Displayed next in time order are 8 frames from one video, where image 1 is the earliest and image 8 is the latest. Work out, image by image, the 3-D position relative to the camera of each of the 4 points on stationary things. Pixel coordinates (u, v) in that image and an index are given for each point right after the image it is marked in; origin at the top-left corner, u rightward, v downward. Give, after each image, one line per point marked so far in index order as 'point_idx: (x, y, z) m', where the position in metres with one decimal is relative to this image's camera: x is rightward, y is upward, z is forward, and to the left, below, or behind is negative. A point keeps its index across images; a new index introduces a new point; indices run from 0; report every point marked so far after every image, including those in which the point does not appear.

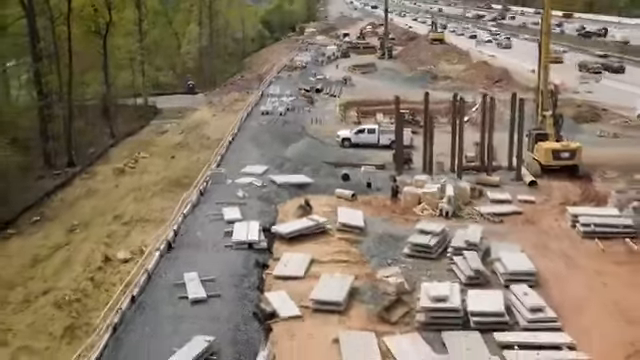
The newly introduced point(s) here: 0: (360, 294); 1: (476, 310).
0: (+1.6, -4.6, +15.6) m
1: (+5.8, -4.9, +14.1) m
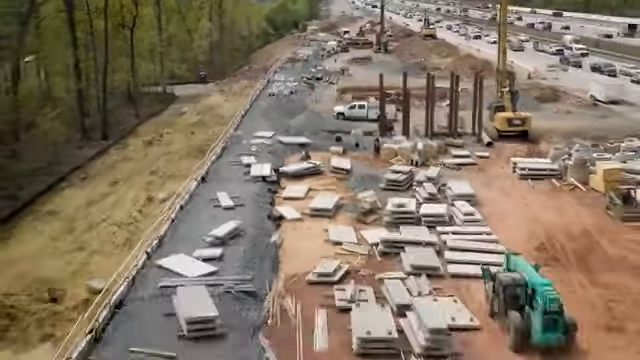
0: (+1.4, -1.5, +21.5) m
1: (+5.5, -1.8, +20.0) m
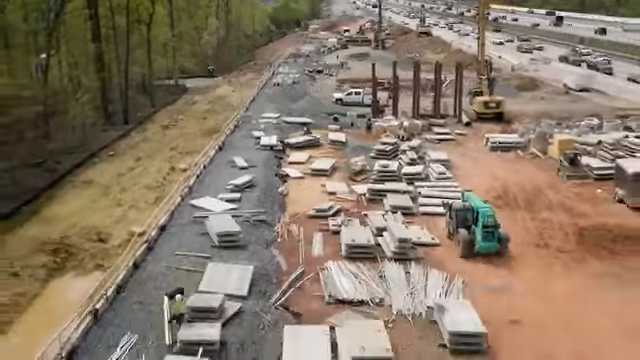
0: (+1.3, +0.8, +25.9) m
1: (+5.4, +0.5, +24.3) m
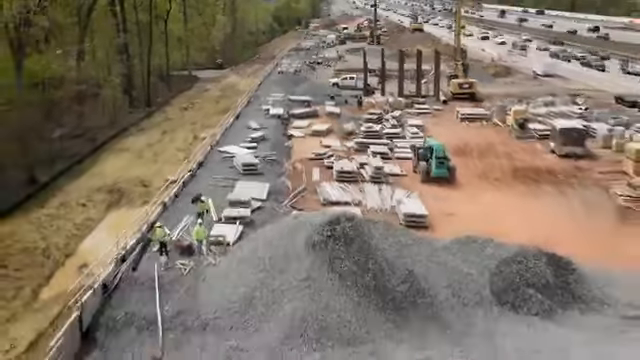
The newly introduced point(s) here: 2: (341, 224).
0: (+1.2, +4.1, +32.1) m
1: (+5.3, +3.8, +30.6) m
2: (+0.9, -1.8, +15.6) m
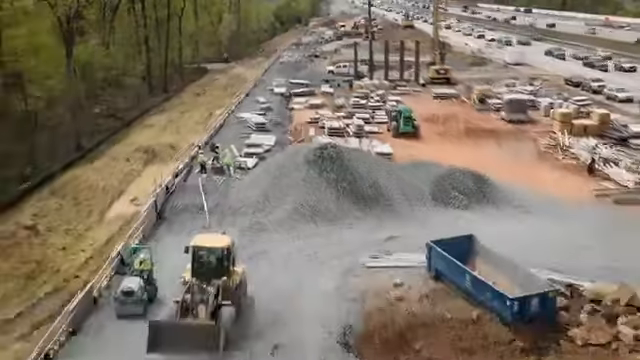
0: (+0.7, +7.6, +39.0) m
1: (+4.9, +7.3, +37.5) m
2: (+0.5, +1.8, +22.5) m
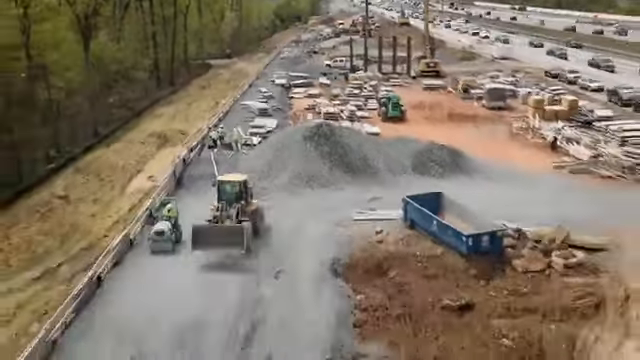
0: (+0.5, +9.4, +42.5) m
1: (+4.6, +9.1, +40.9) m
2: (+0.2, +3.5, +25.9) m
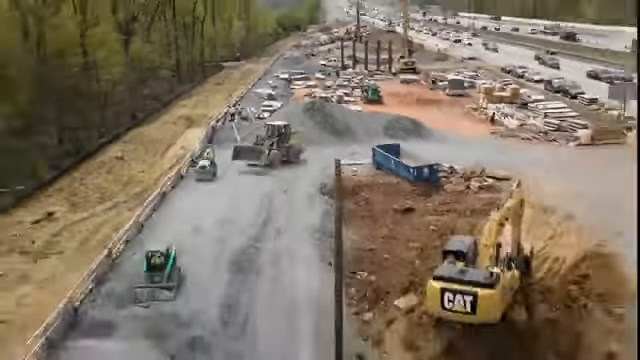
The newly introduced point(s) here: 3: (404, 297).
0: (-1.0, +12.2, +49.9) m
1: (+3.2, +12.0, +48.5) m
2: (-0.7, +6.6, +33.2) m
3: (+3.5, -4.8, +16.1) m
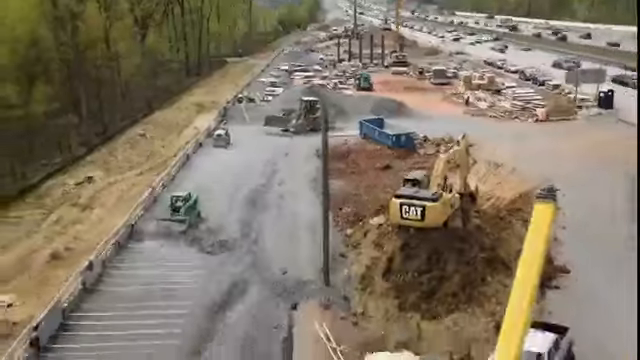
0: (-1.3, +14.9, +55.0) m
1: (+2.8, +14.6, +53.6) m
2: (-1.1, +9.2, +38.4) m
3: (+3.2, -2.2, +21.2) m
